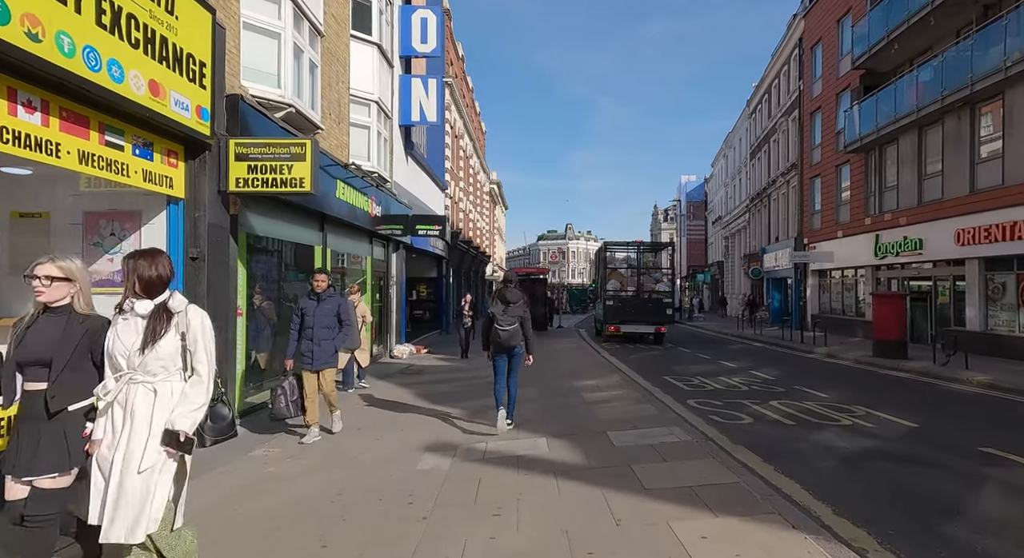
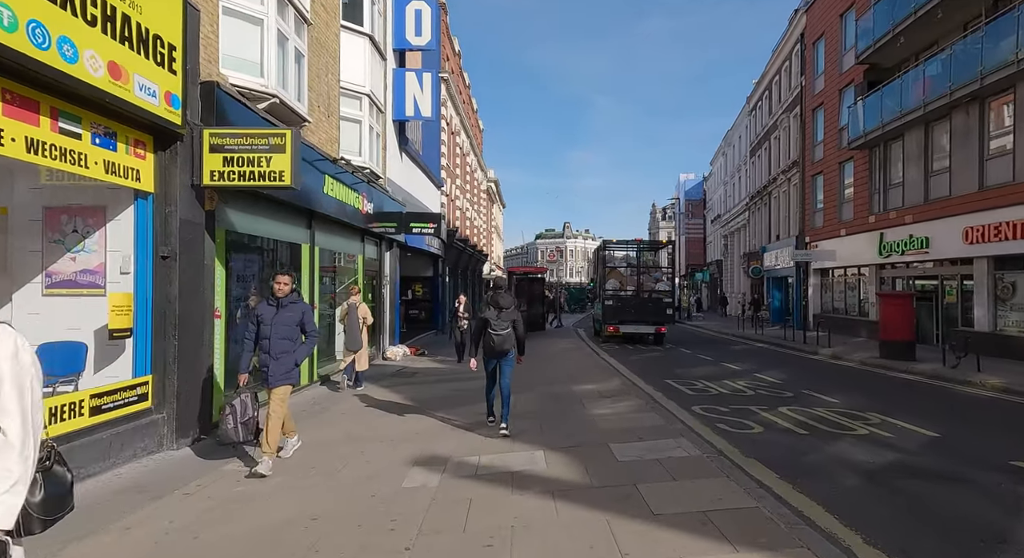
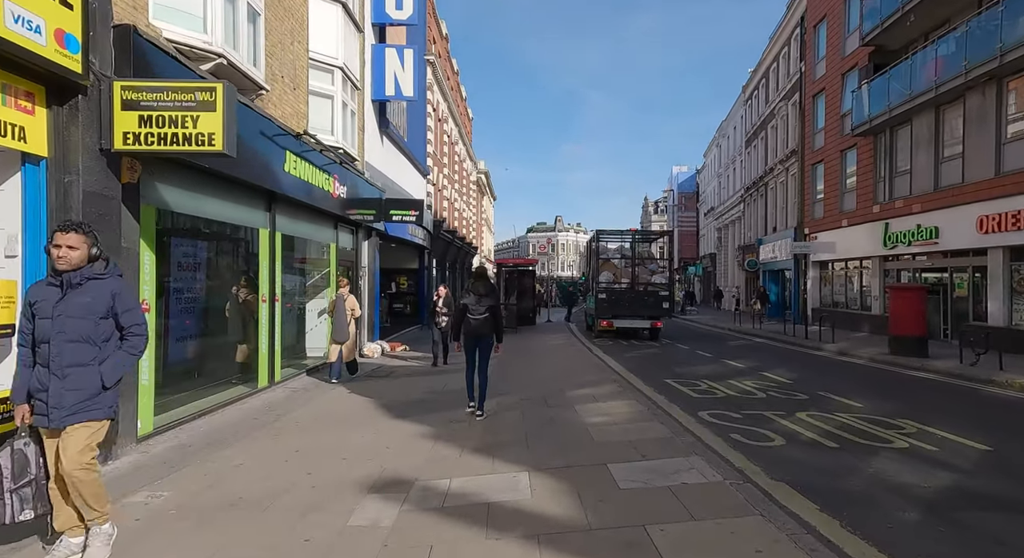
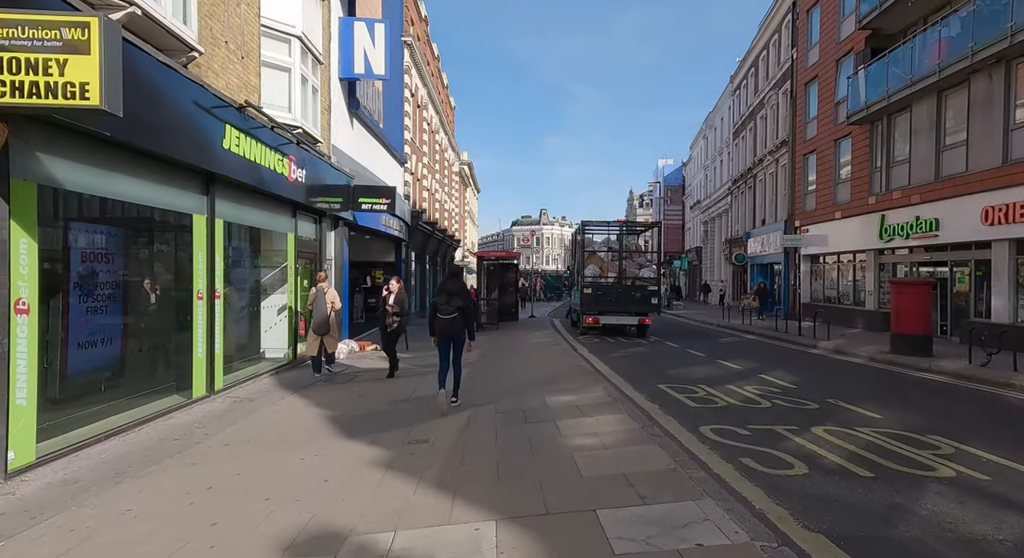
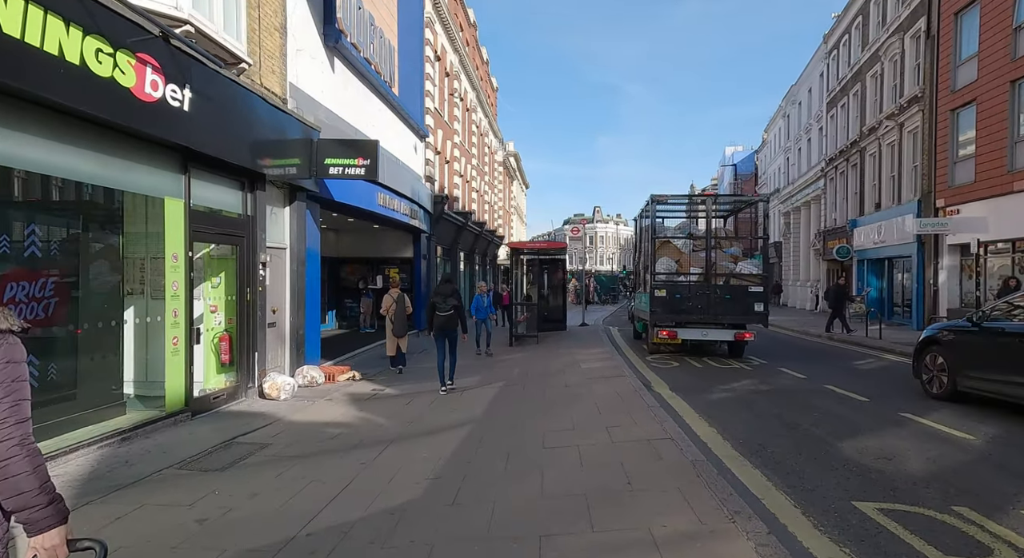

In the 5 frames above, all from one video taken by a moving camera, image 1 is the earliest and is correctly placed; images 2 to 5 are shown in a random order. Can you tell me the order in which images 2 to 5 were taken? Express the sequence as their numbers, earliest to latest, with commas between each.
2, 3, 4, 5
